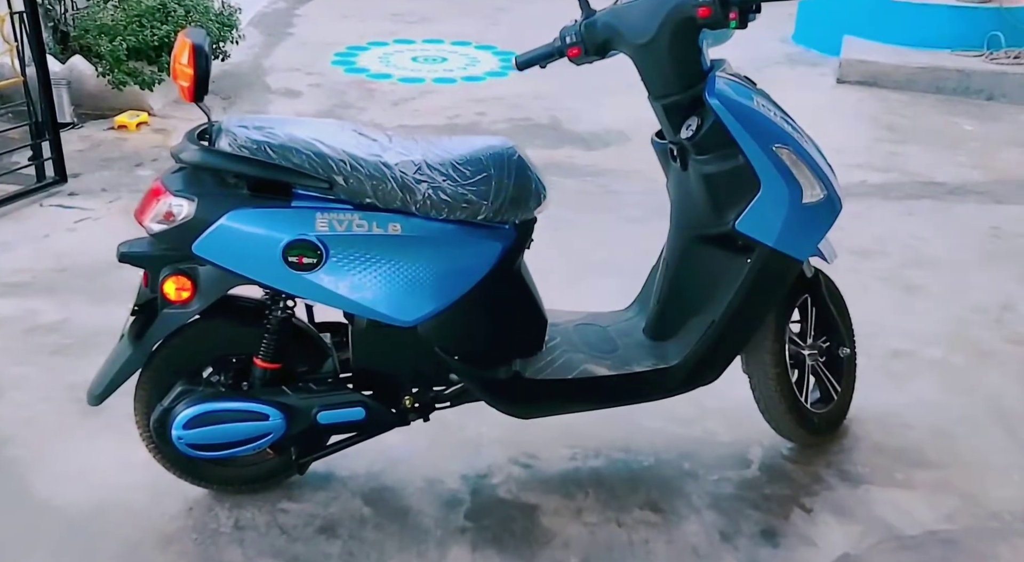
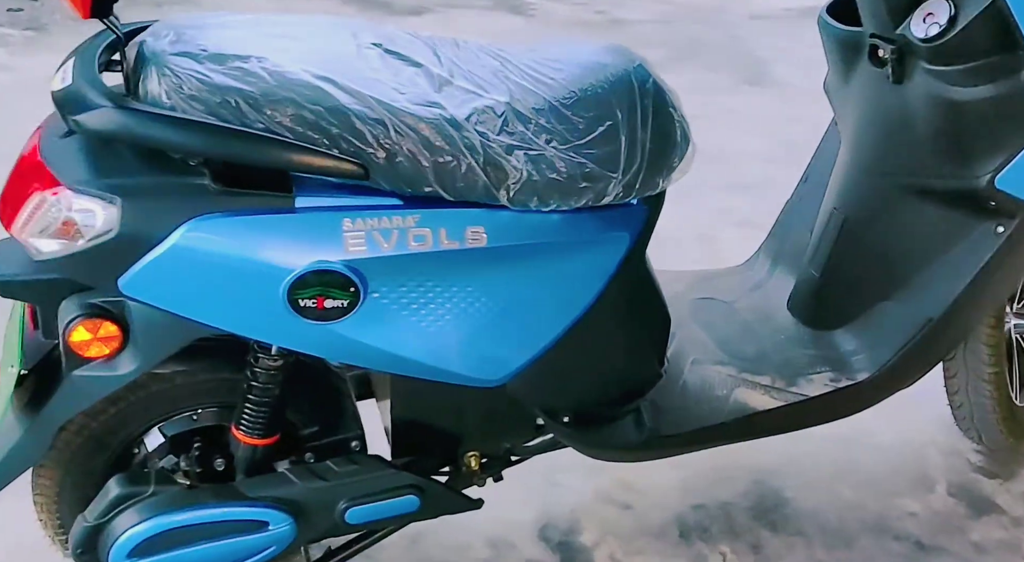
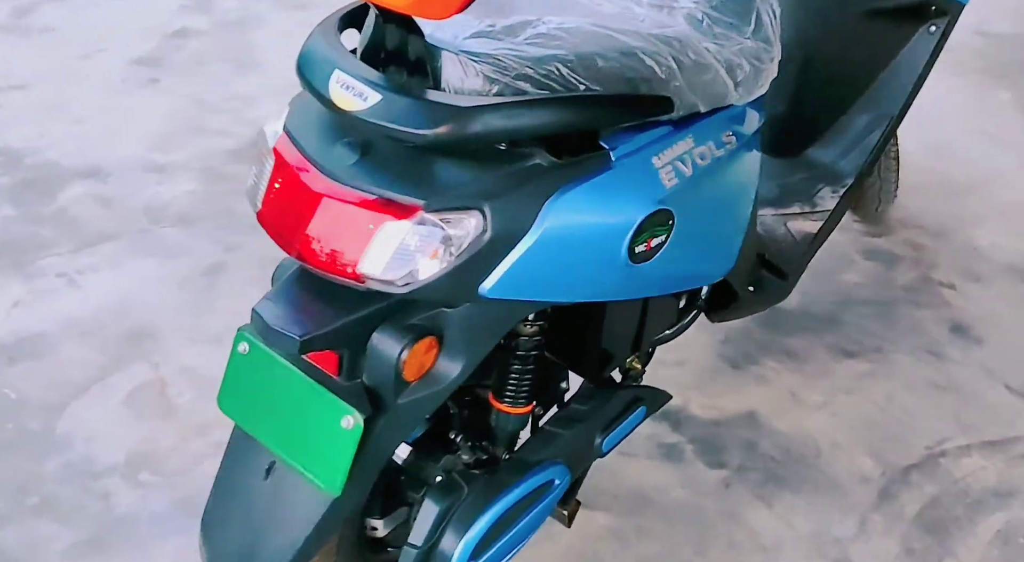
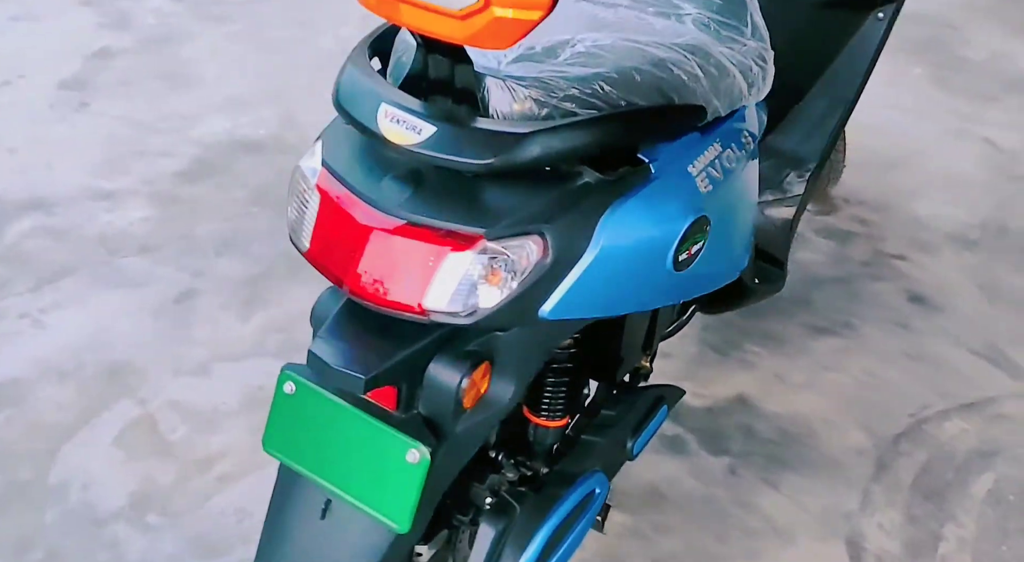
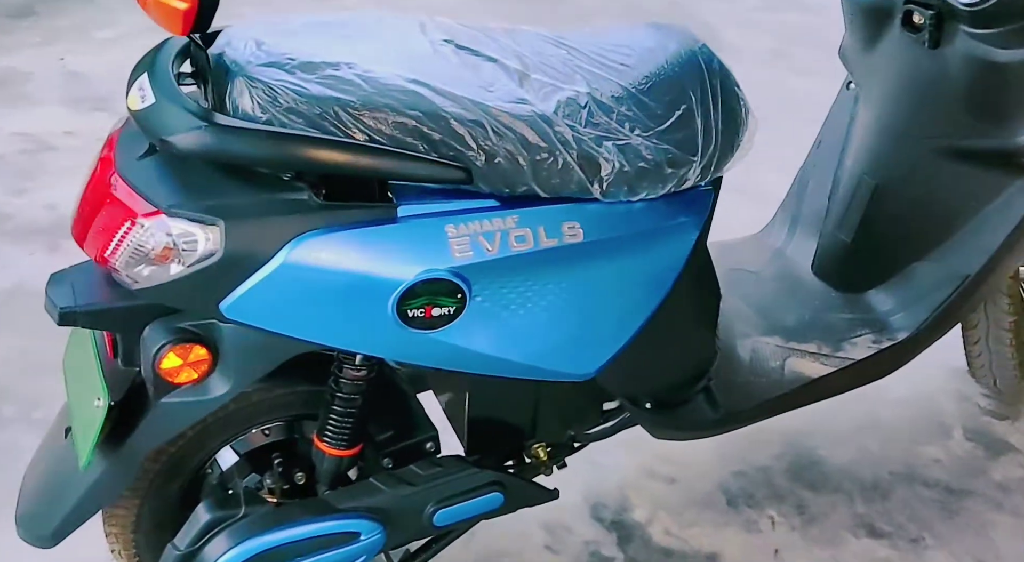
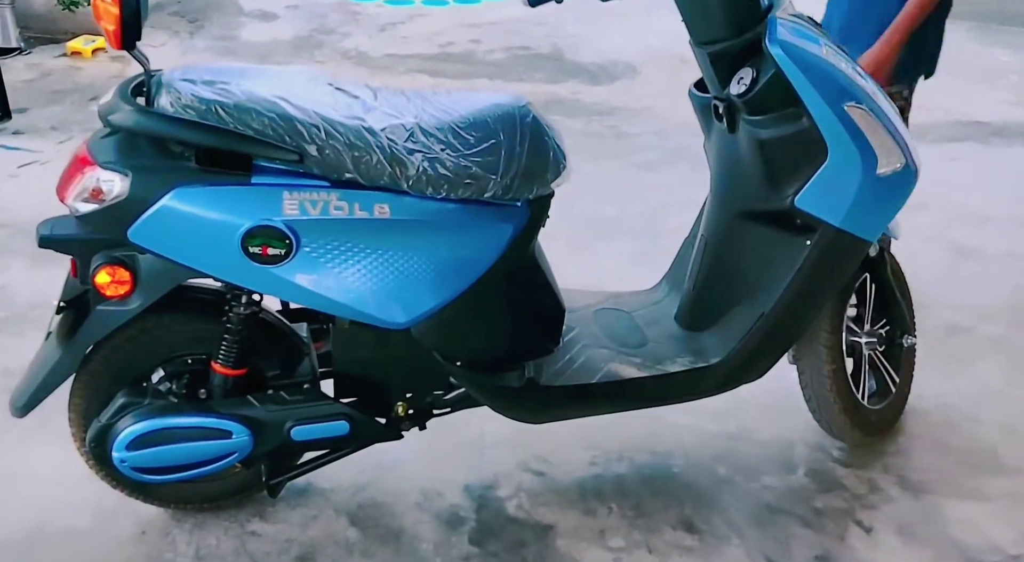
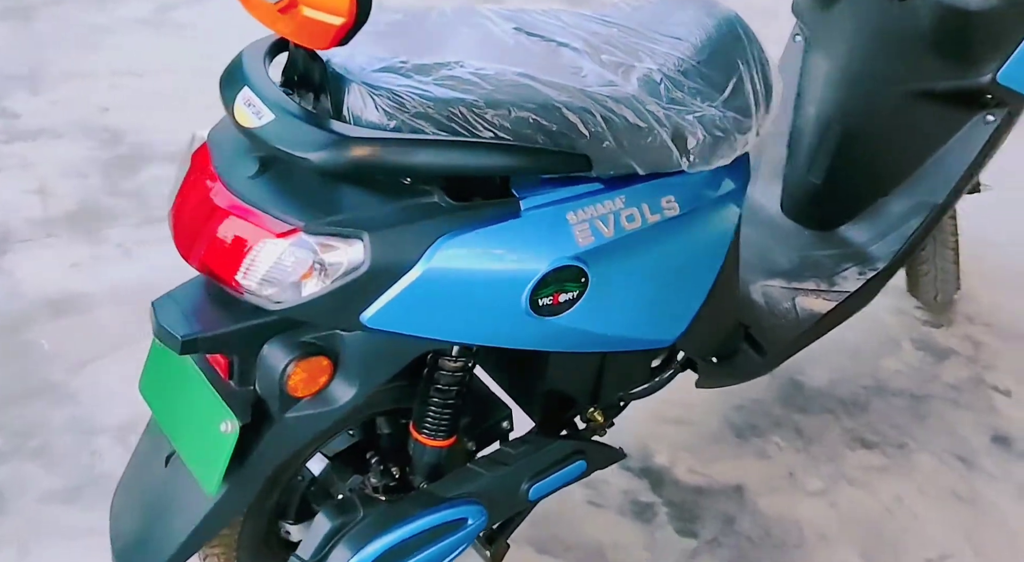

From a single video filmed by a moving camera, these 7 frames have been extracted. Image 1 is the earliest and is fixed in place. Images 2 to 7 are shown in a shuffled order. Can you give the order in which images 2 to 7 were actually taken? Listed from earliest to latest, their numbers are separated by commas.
6, 2, 5, 7, 3, 4
